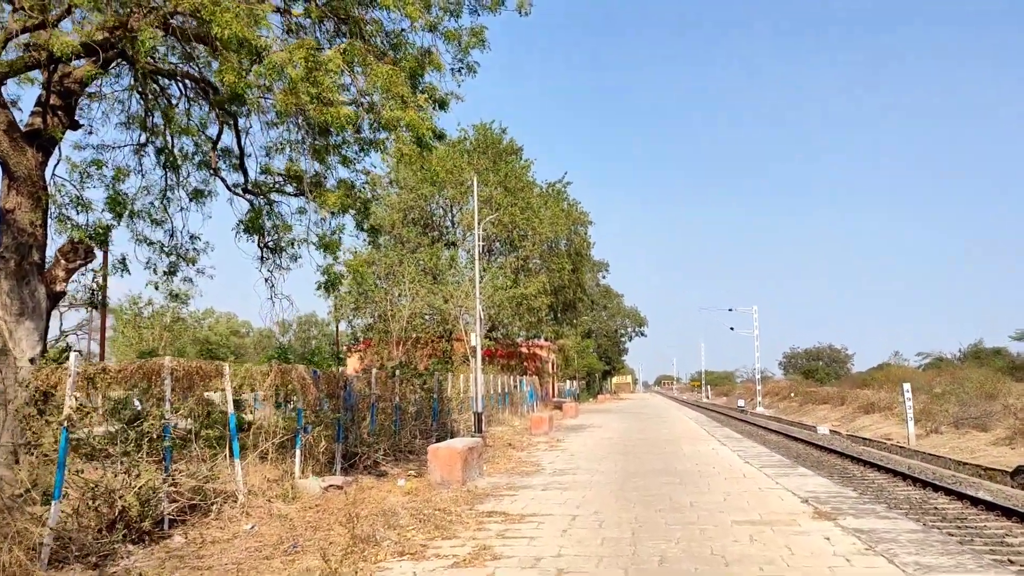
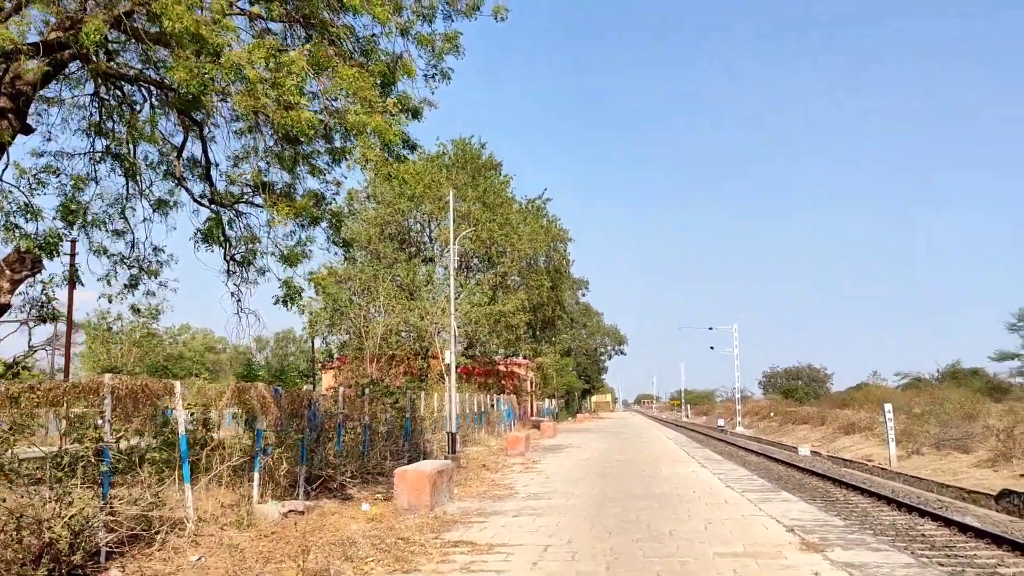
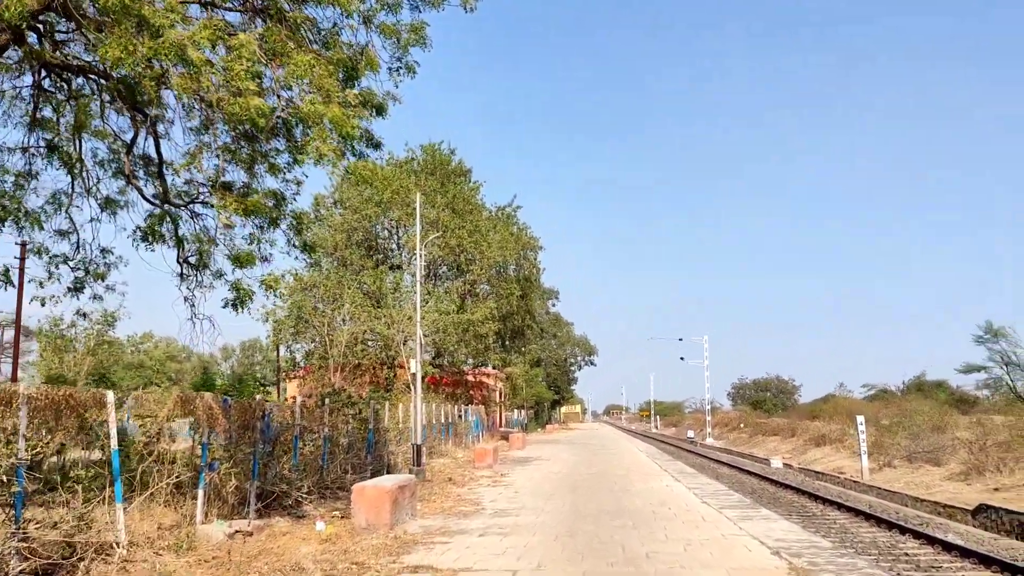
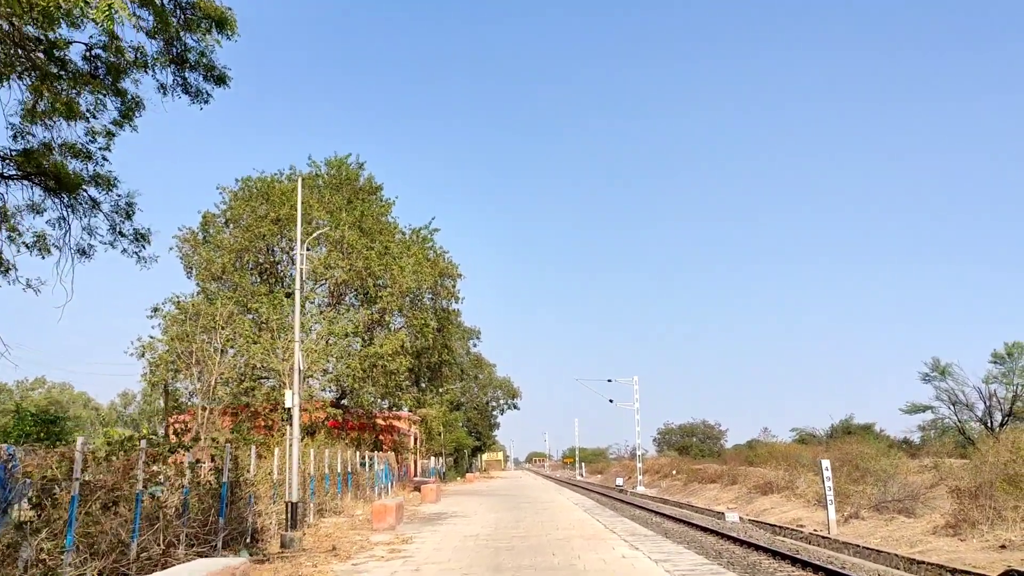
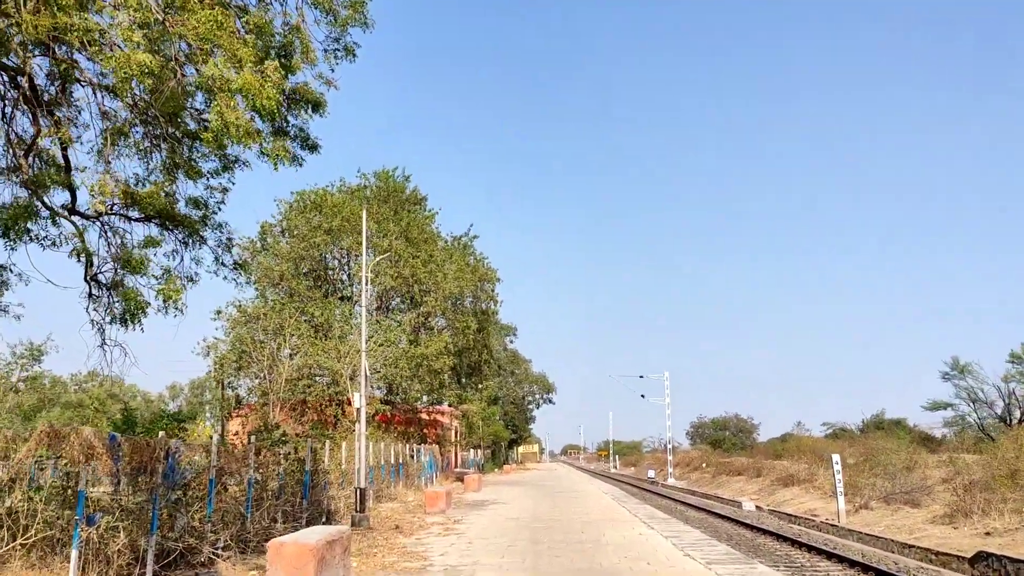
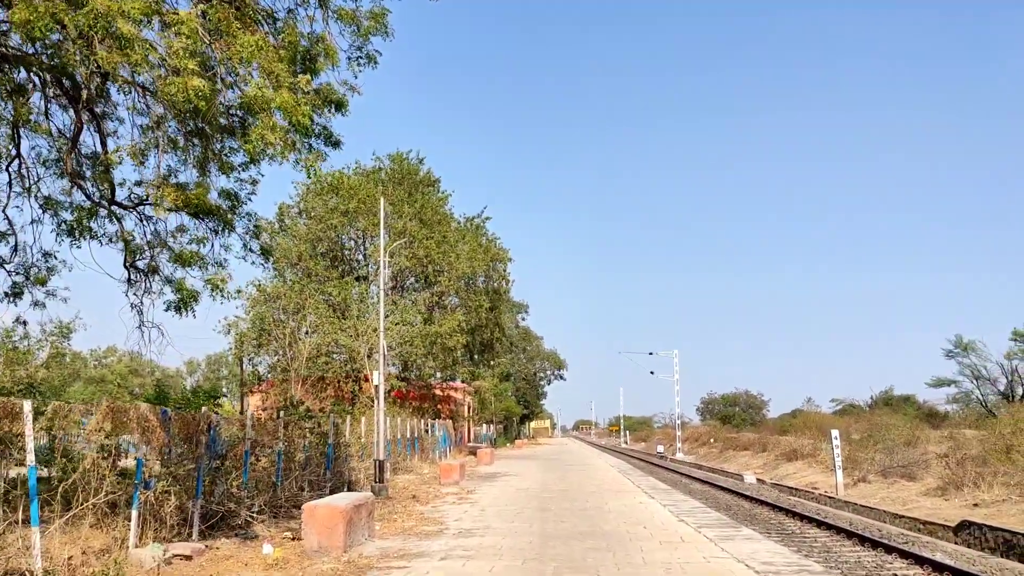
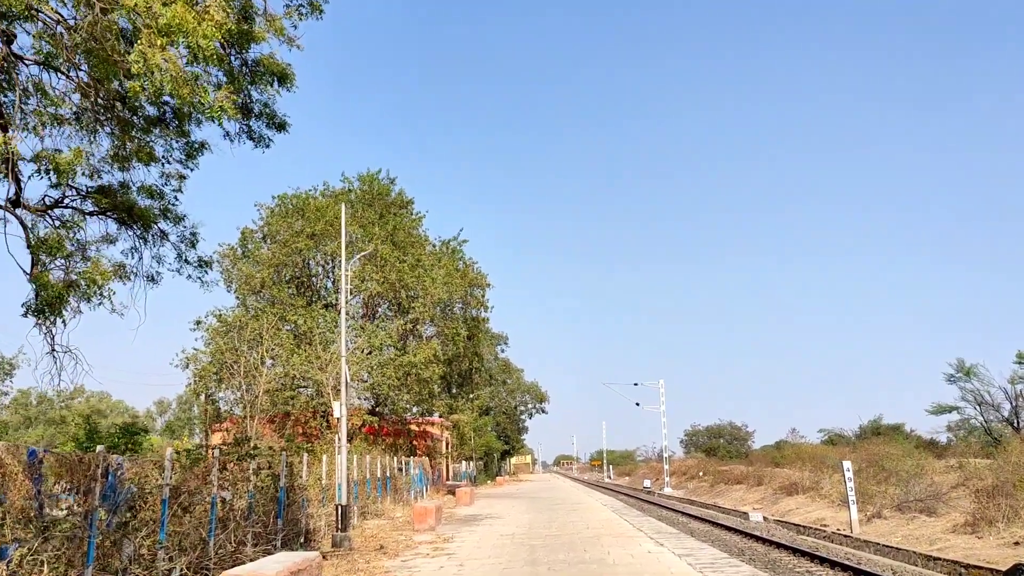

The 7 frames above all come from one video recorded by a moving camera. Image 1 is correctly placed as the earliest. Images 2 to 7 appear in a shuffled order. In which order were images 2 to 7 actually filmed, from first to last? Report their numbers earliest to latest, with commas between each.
2, 3, 6, 5, 7, 4
